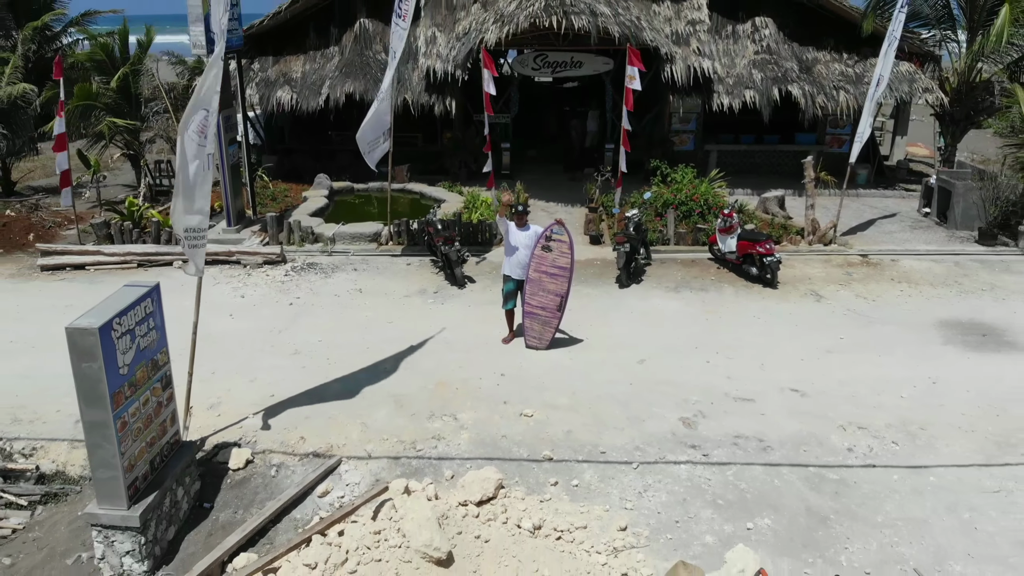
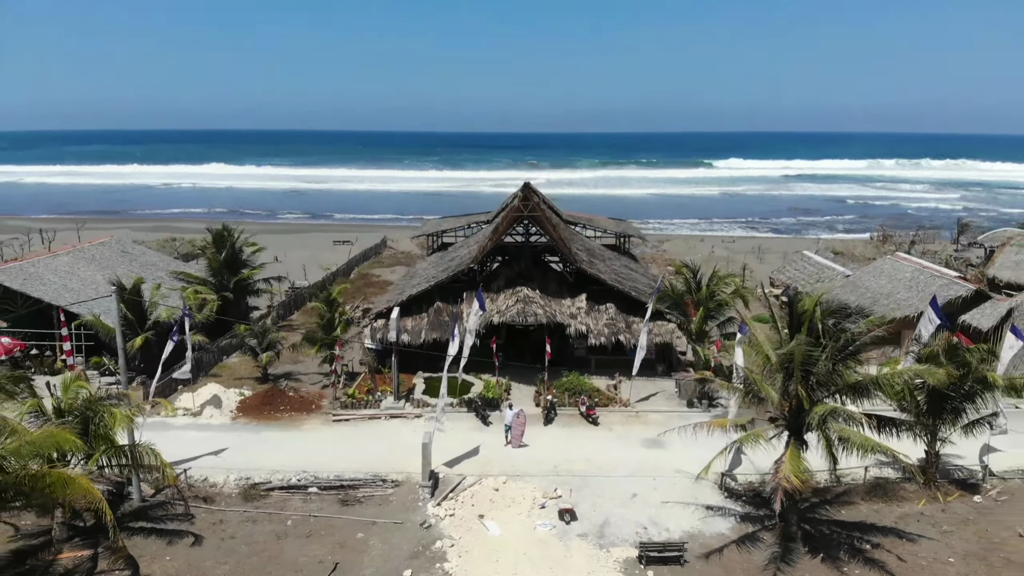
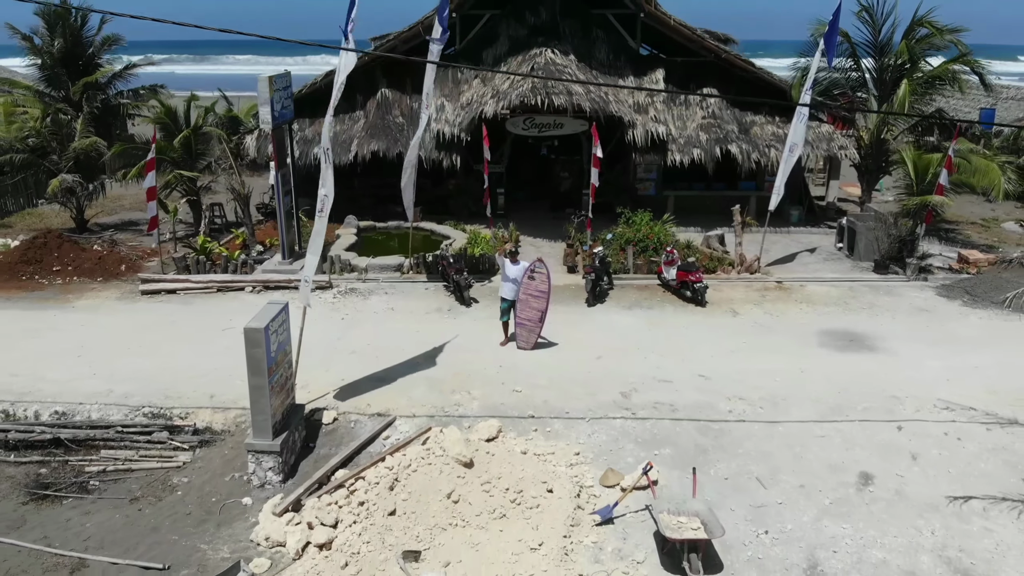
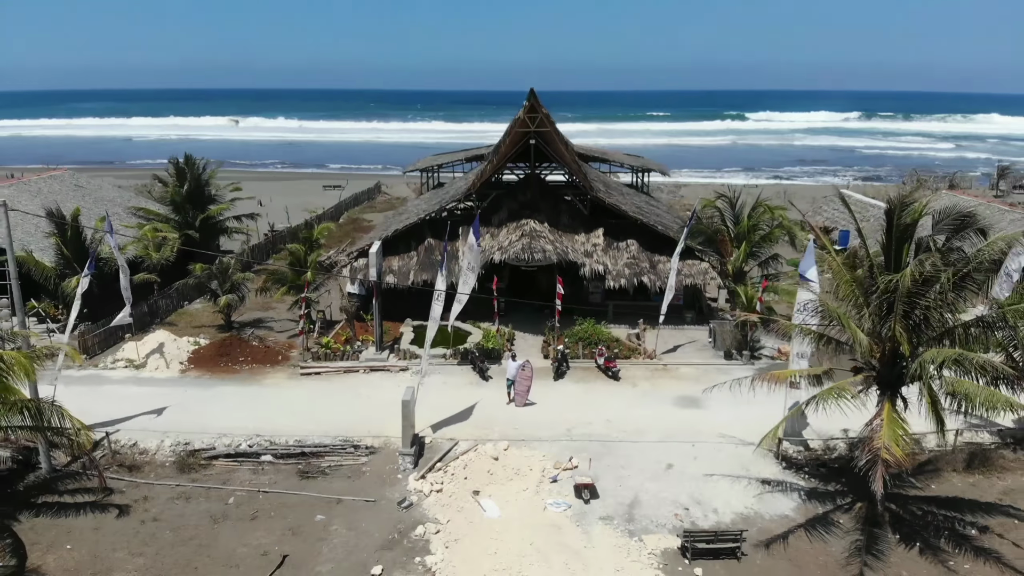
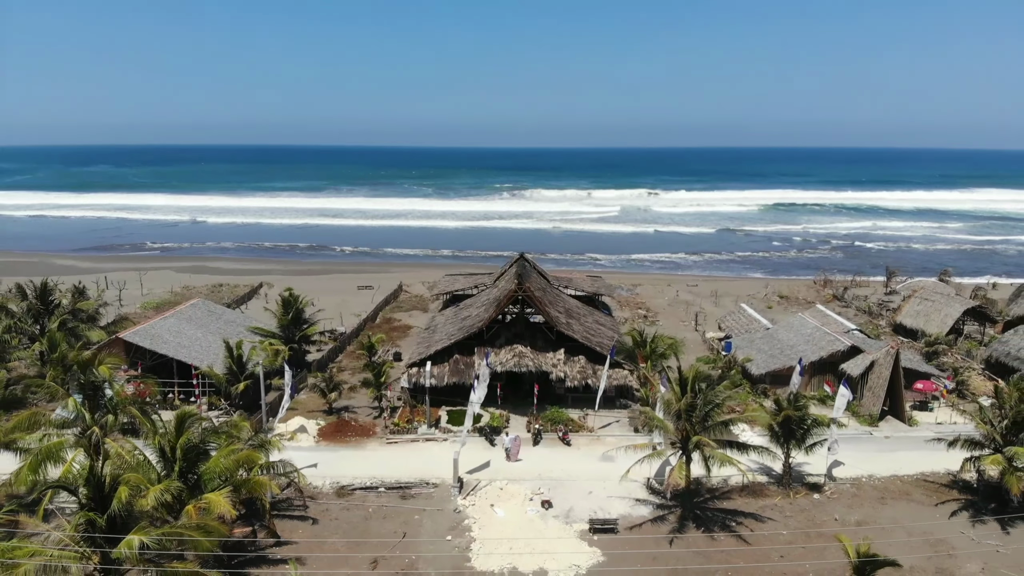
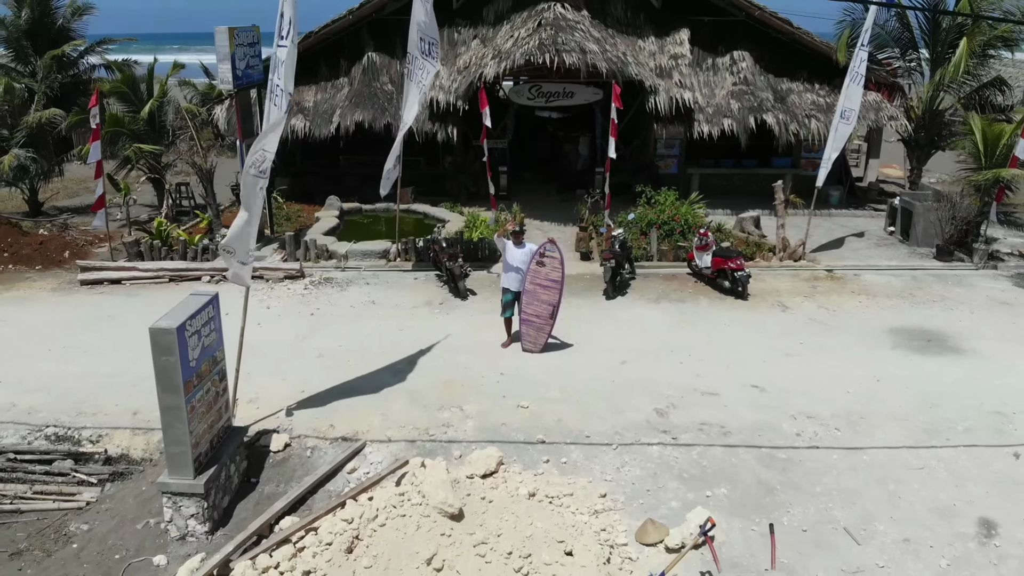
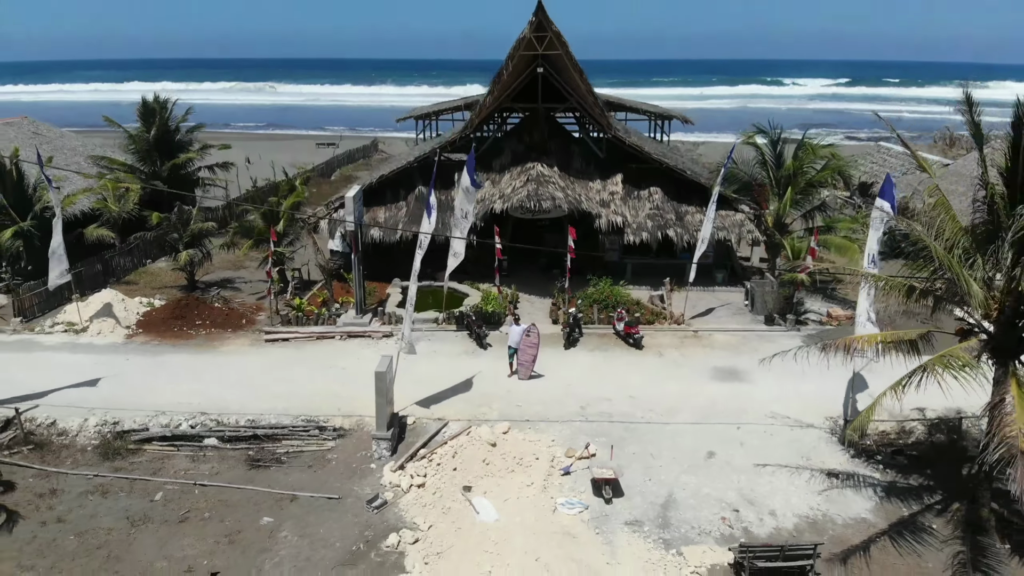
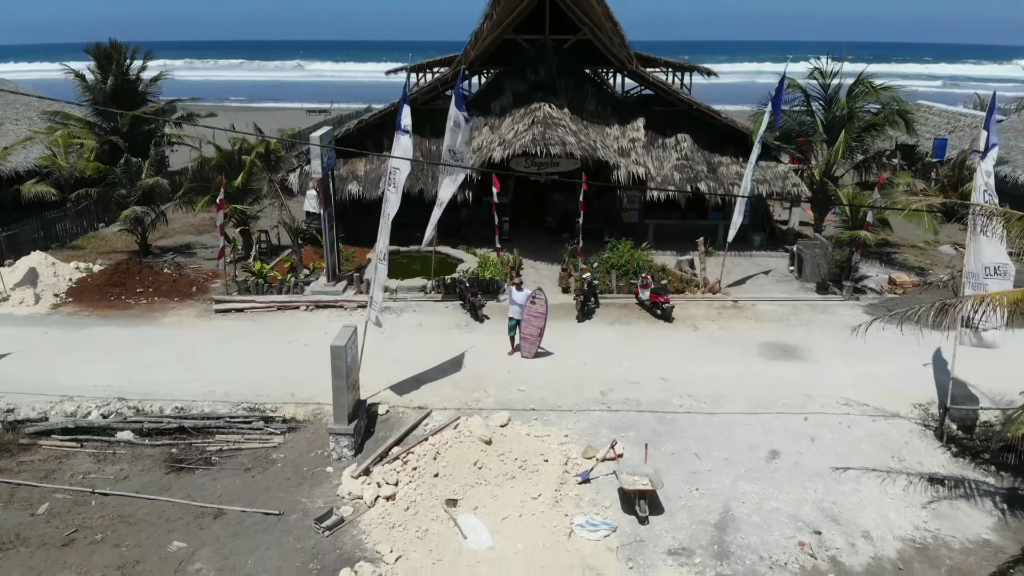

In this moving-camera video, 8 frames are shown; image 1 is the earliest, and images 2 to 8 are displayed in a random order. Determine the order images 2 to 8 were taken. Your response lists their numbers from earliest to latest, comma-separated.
6, 3, 8, 7, 4, 2, 5
